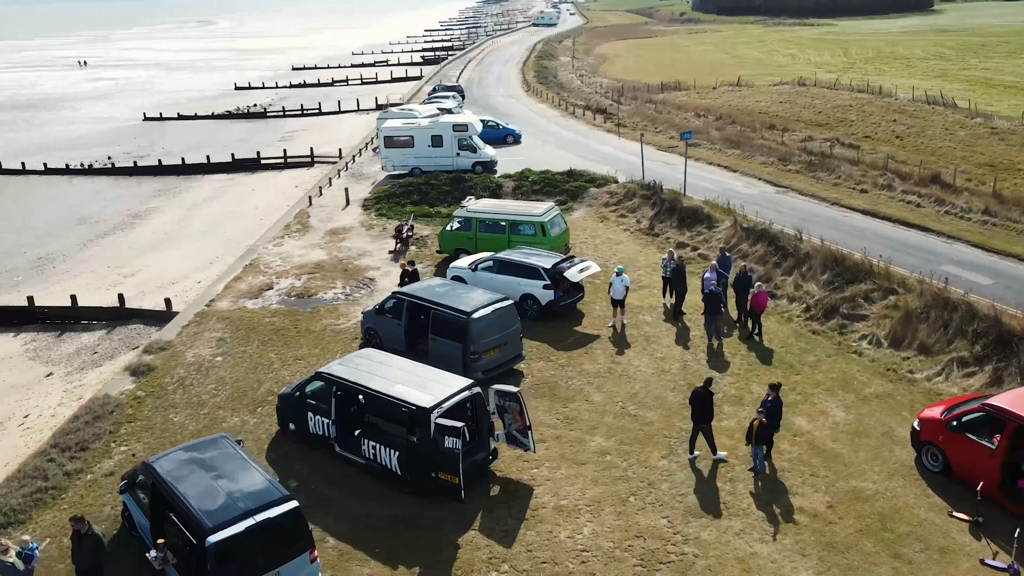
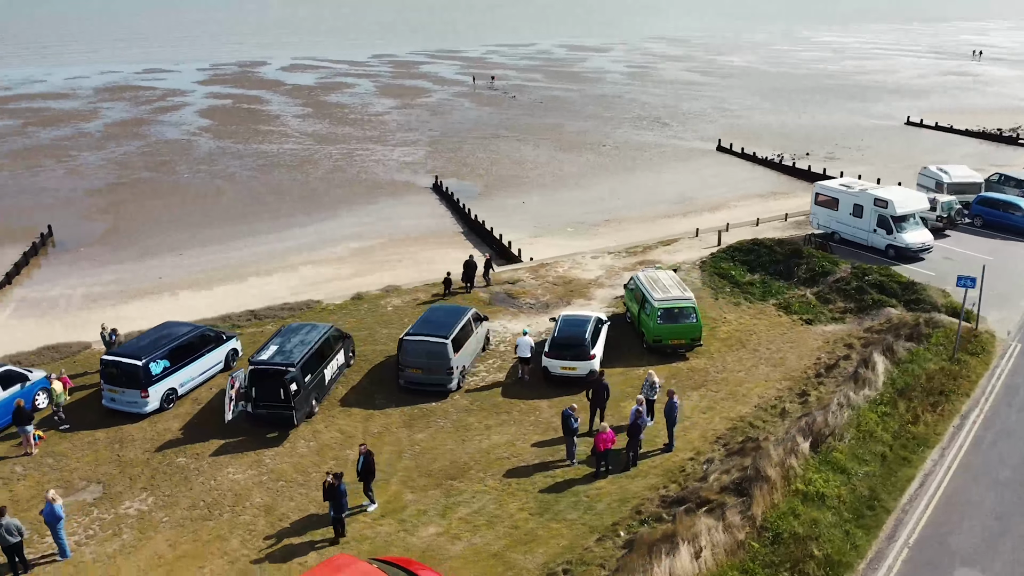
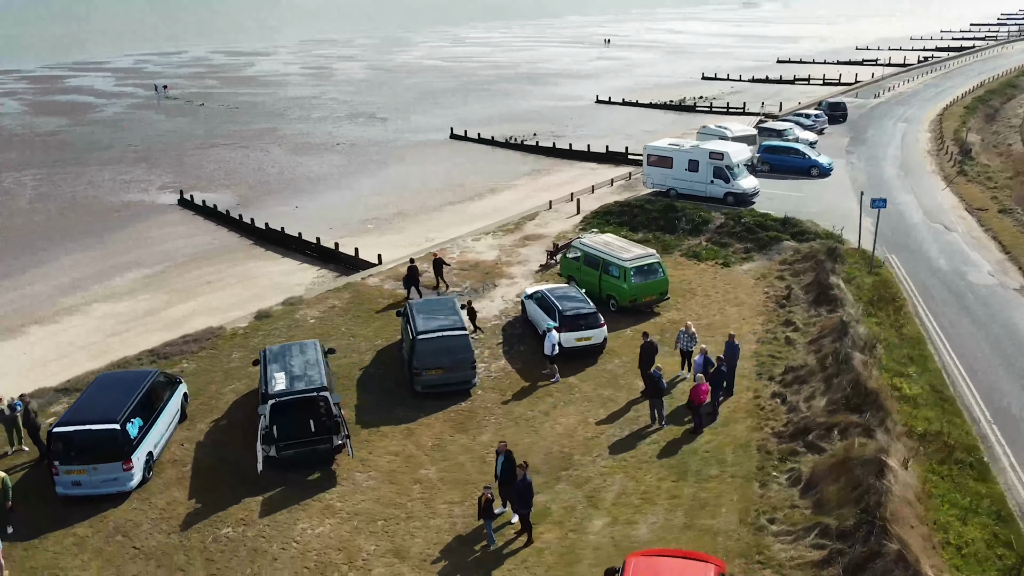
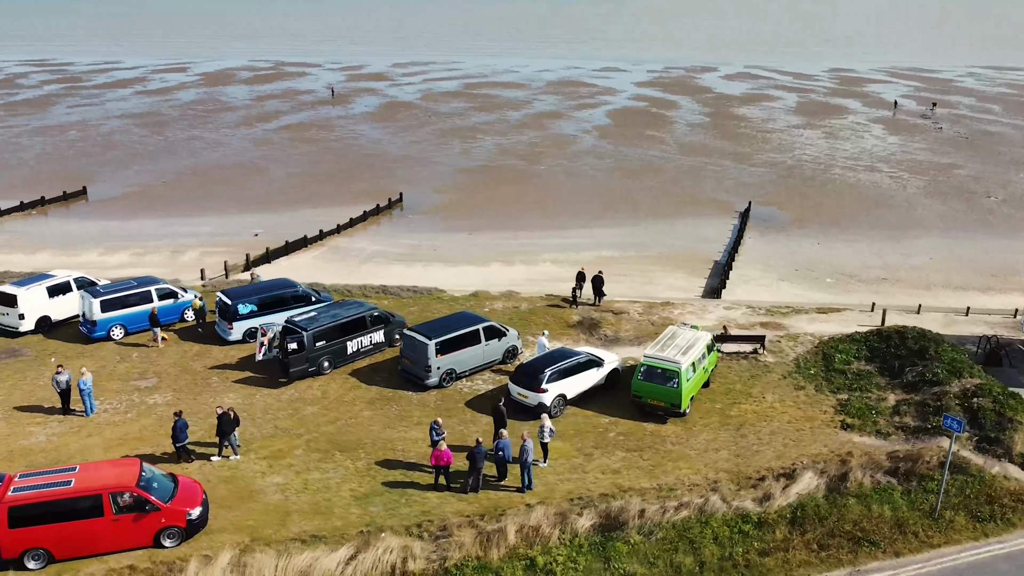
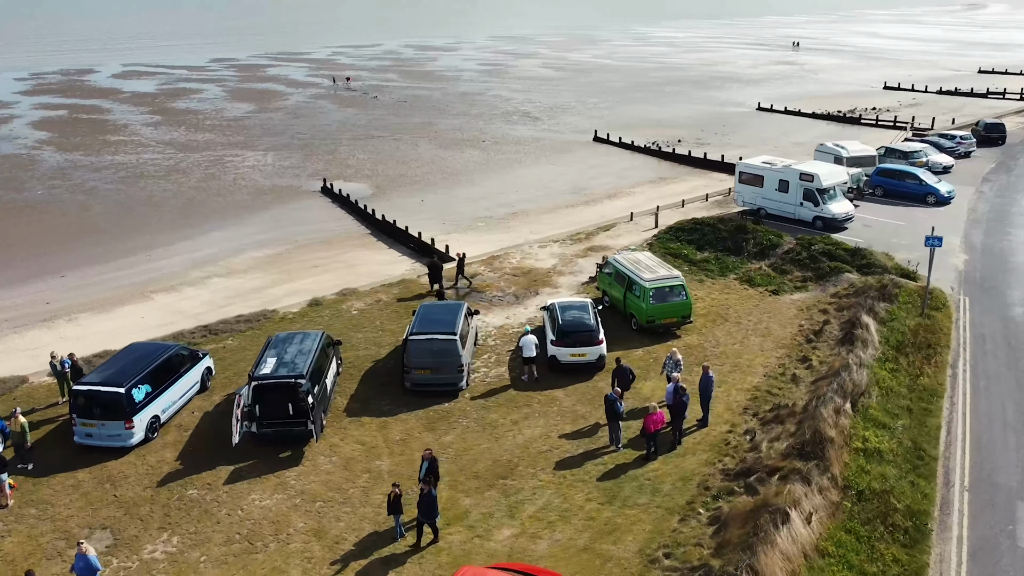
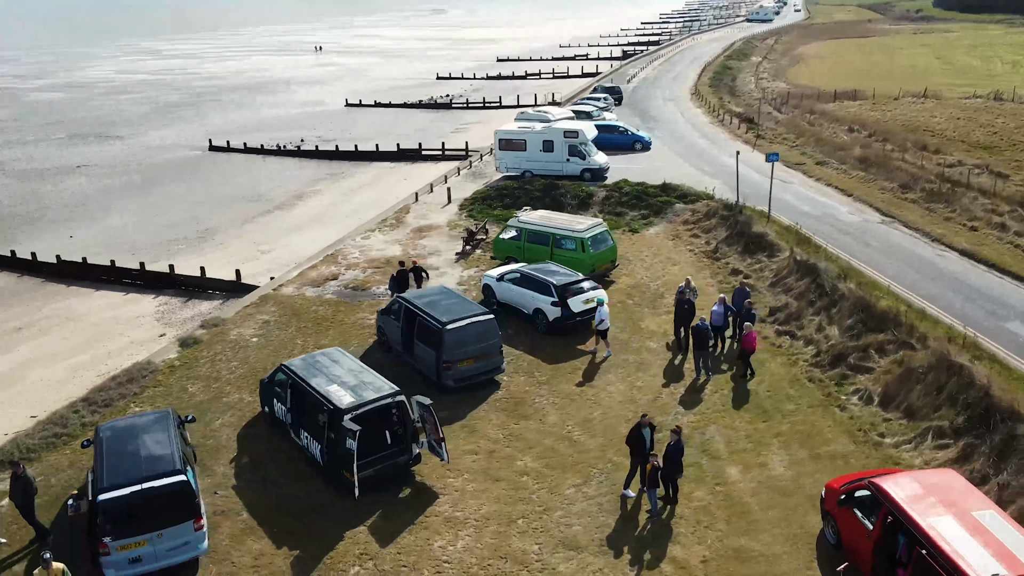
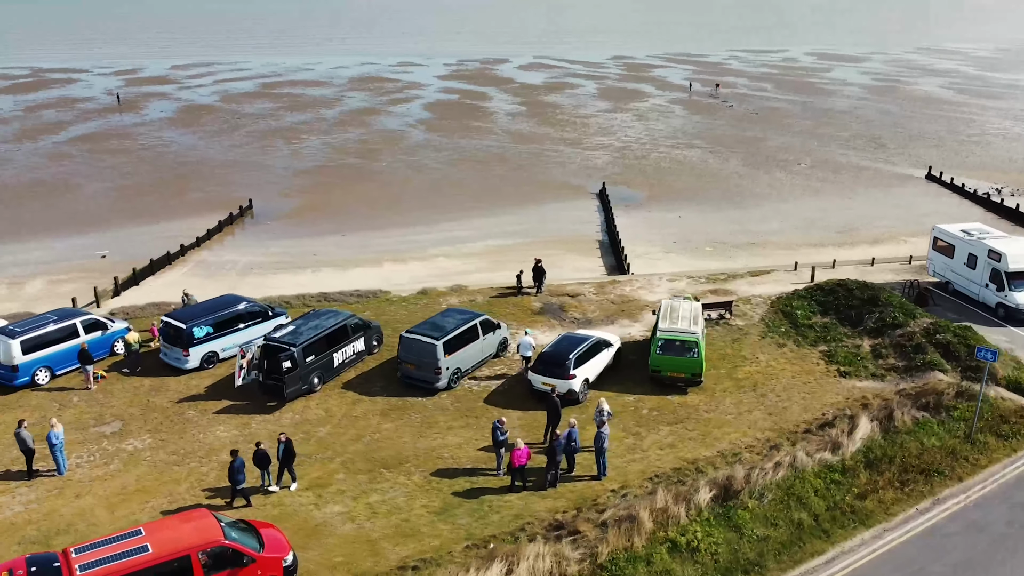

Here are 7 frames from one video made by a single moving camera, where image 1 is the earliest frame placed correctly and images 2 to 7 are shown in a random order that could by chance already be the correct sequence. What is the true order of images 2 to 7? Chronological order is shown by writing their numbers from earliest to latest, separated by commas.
6, 3, 5, 2, 7, 4
